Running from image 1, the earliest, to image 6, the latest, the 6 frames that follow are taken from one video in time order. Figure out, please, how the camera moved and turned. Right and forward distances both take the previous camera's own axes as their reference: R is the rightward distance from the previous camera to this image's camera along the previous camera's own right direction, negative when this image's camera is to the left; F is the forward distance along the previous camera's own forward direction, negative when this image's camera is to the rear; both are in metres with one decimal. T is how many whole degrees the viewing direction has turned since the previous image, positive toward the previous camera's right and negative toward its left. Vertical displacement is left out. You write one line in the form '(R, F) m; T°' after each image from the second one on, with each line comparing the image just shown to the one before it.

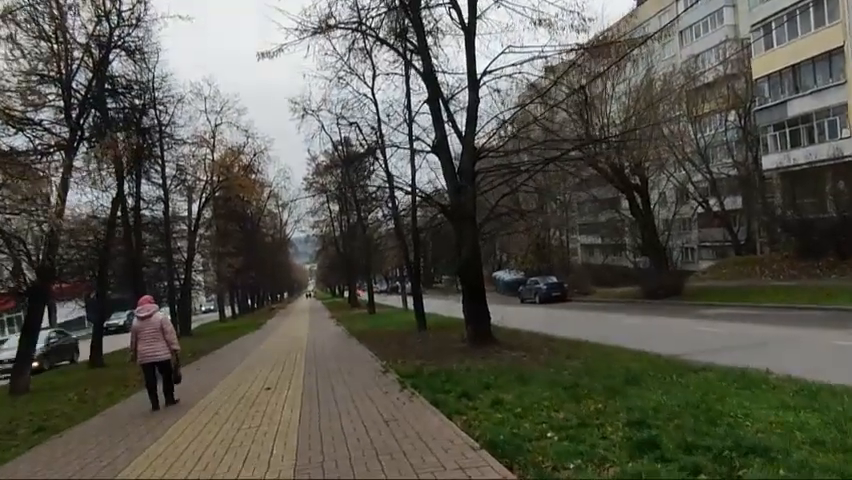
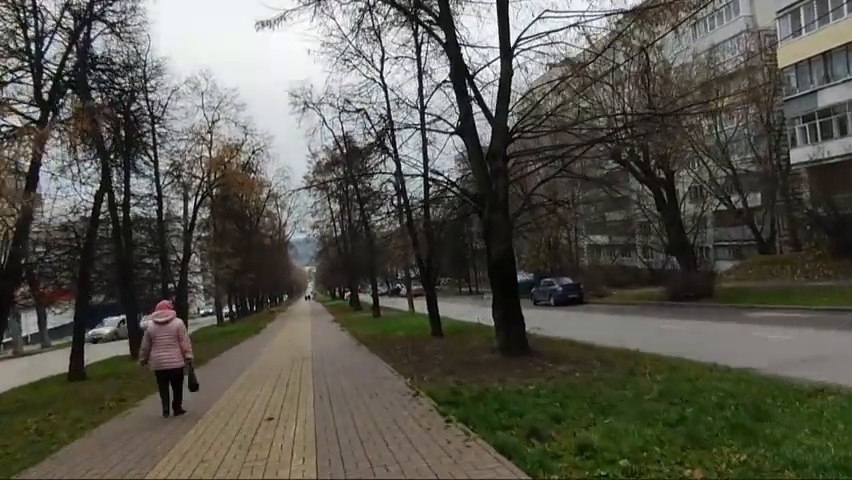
(-0.4, +2.1) m; 0°
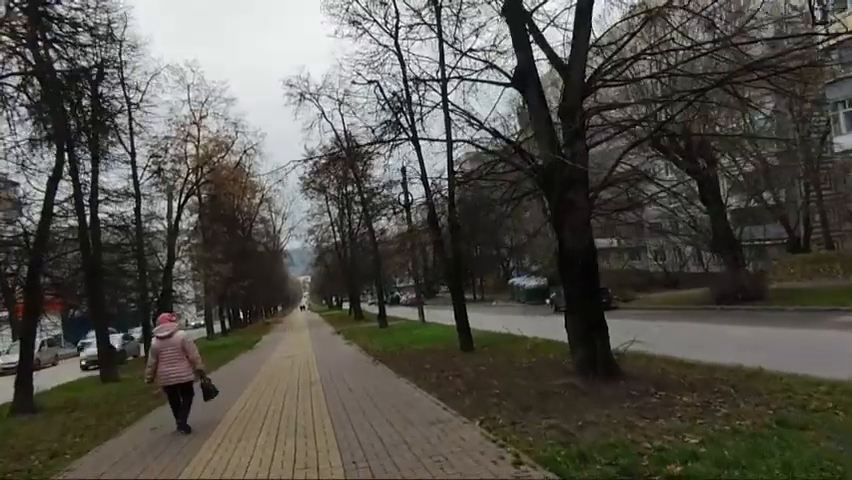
(-0.7, +3.5) m; 0°
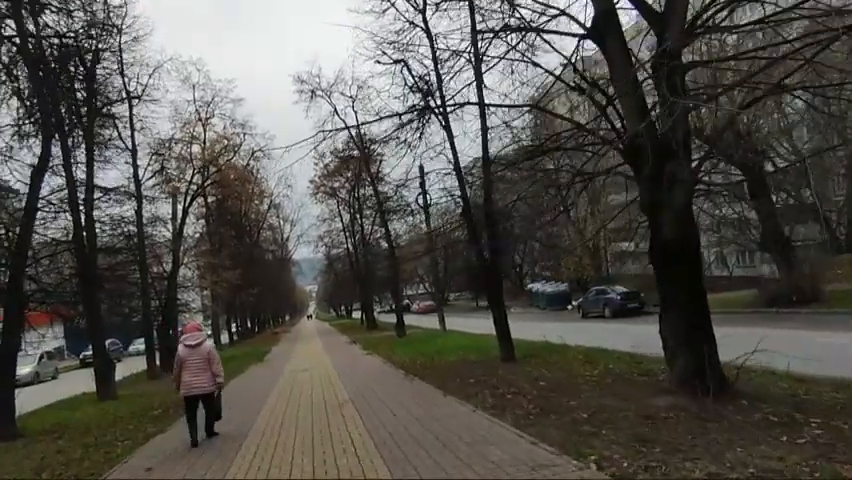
(-0.6, +2.0) m; 0°
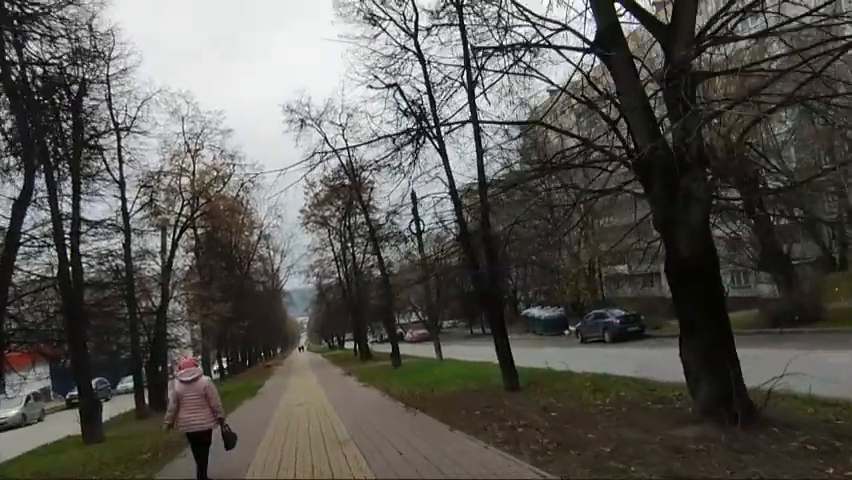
(-0.1, +0.5) m; +1°
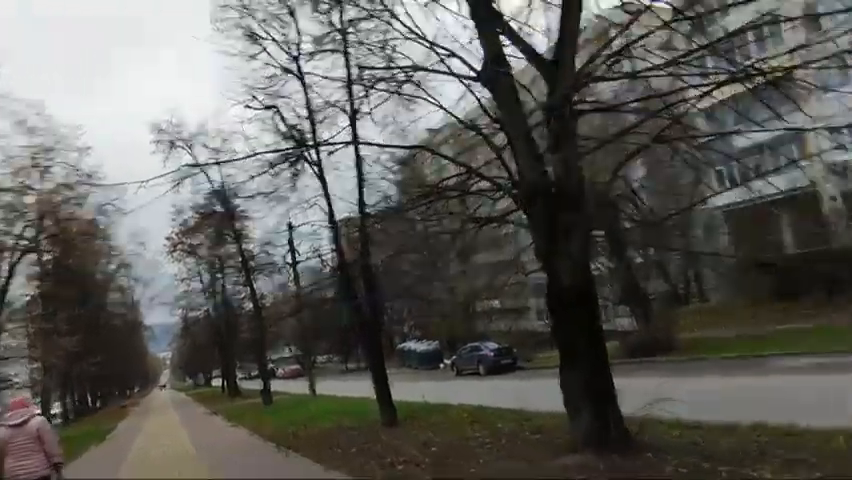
(0.0, +0.2) m; +9°
